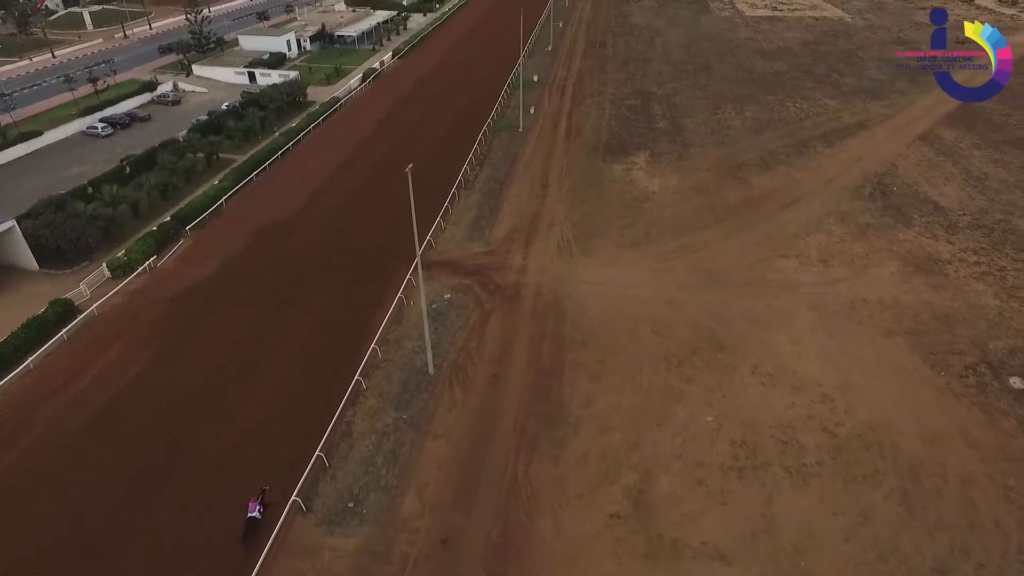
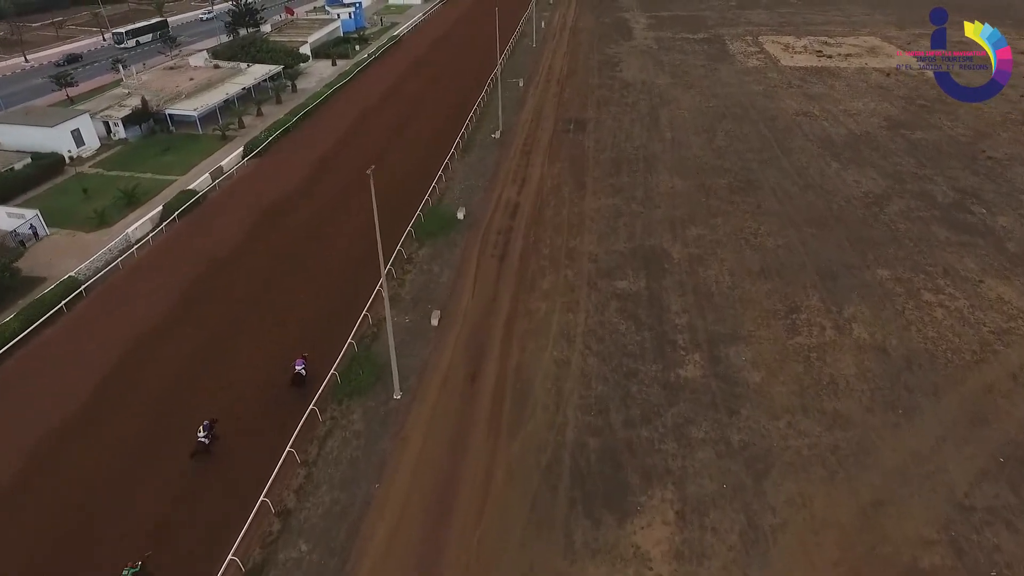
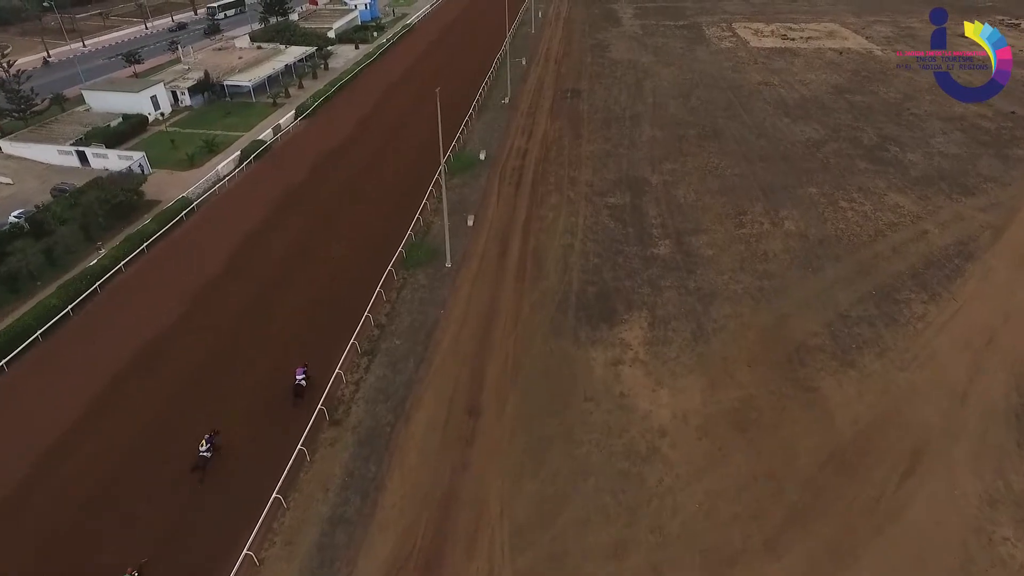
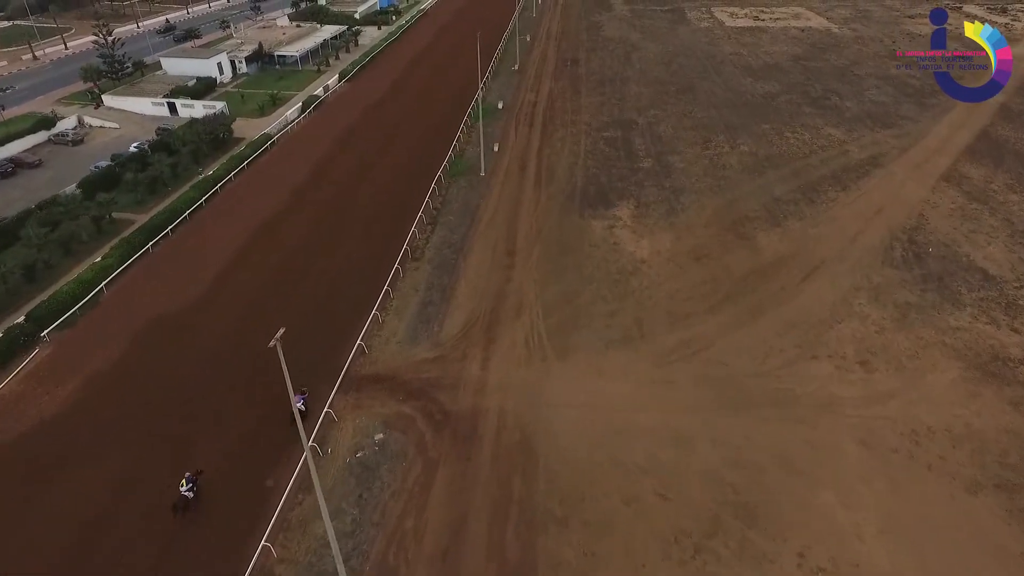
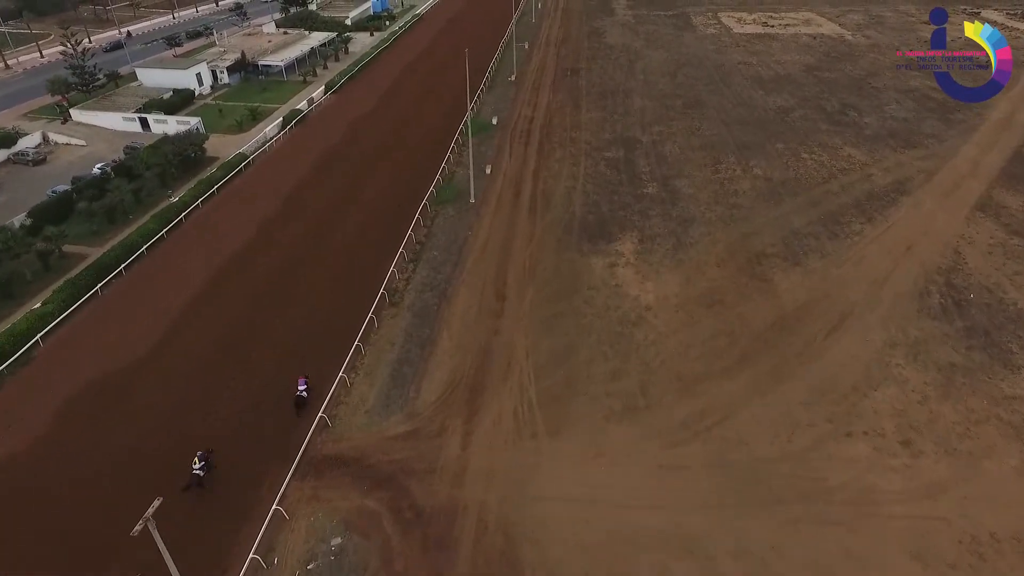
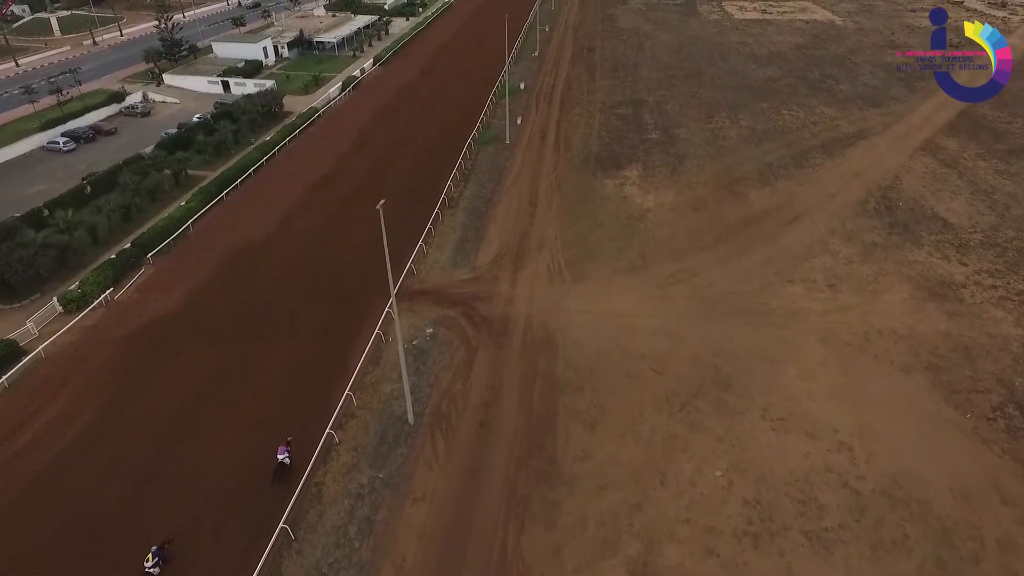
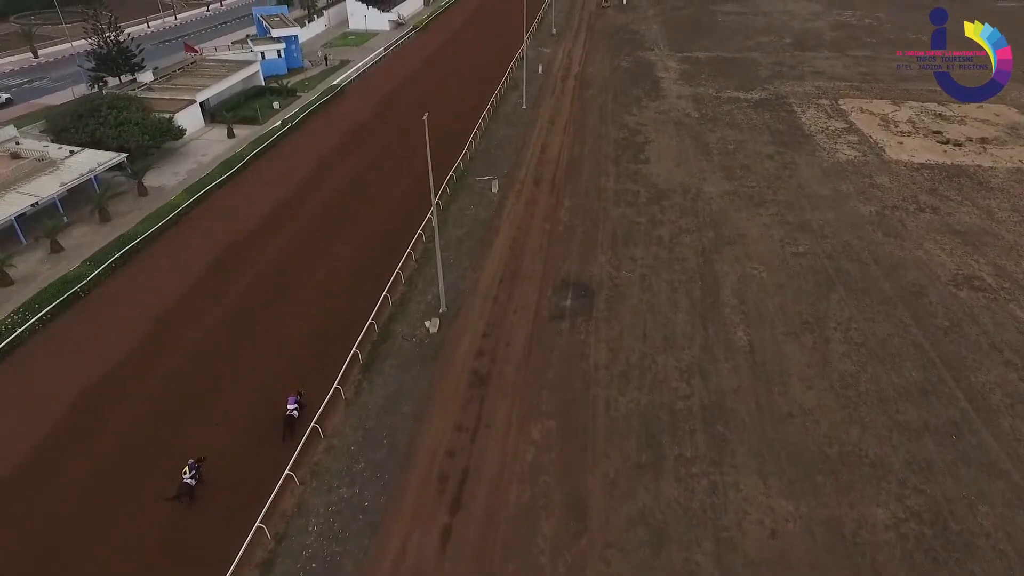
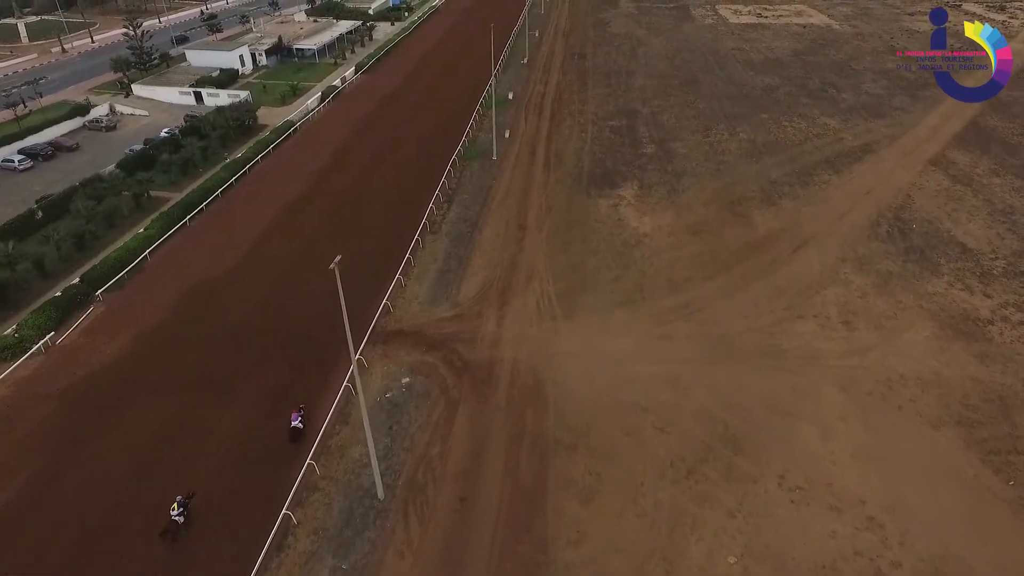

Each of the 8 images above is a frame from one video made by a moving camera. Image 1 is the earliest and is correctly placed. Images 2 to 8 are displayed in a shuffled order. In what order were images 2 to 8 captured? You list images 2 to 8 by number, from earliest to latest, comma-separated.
6, 8, 4, 5, 3, 2, 7
